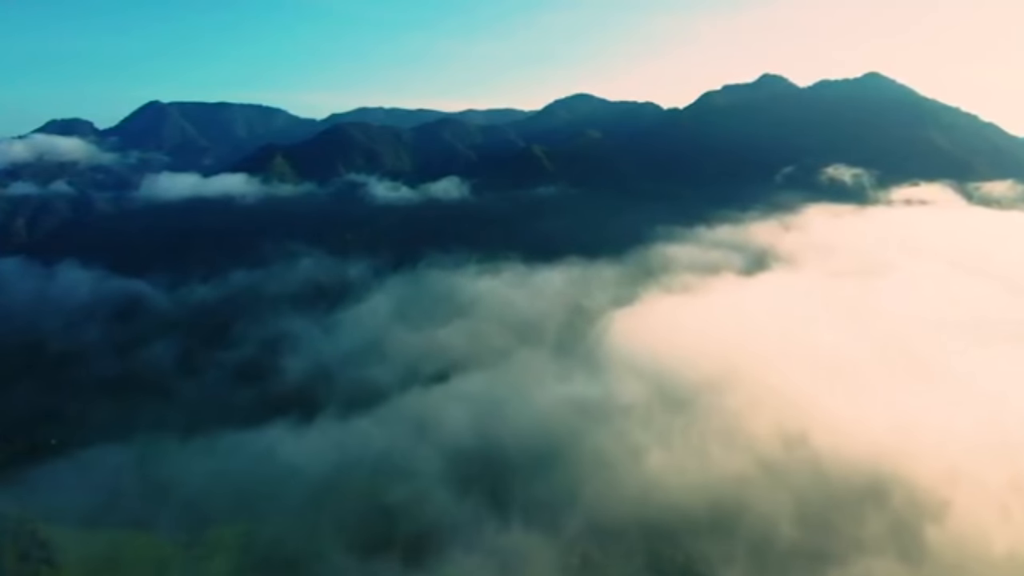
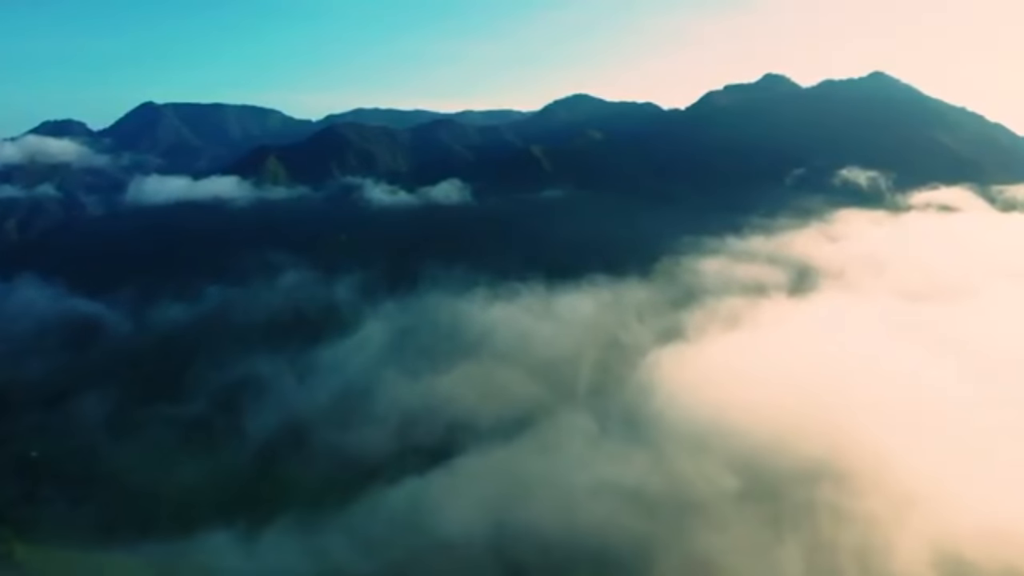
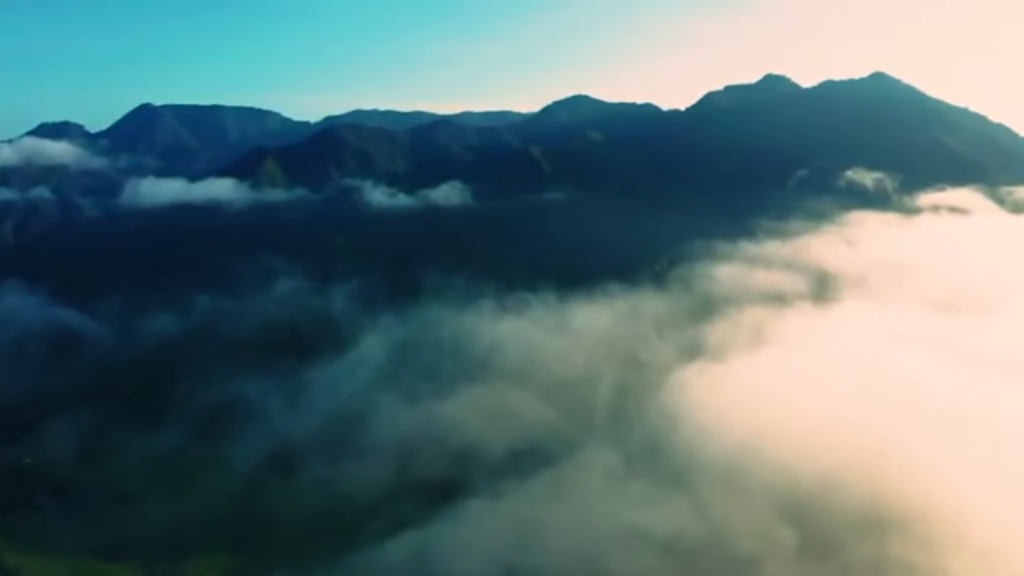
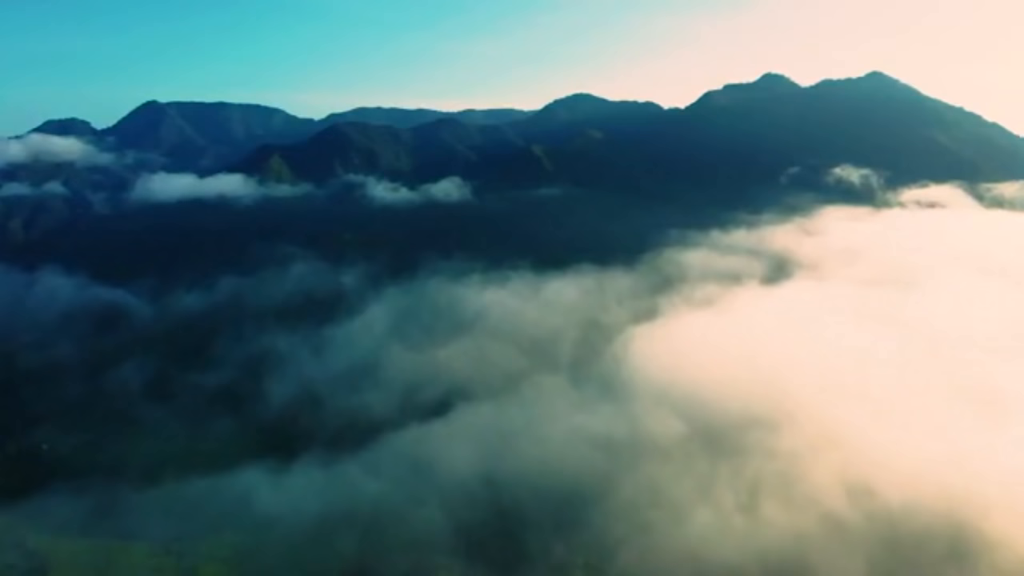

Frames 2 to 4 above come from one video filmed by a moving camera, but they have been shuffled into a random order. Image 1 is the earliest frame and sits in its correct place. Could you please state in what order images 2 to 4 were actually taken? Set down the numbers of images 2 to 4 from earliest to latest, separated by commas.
4, 2, 3
